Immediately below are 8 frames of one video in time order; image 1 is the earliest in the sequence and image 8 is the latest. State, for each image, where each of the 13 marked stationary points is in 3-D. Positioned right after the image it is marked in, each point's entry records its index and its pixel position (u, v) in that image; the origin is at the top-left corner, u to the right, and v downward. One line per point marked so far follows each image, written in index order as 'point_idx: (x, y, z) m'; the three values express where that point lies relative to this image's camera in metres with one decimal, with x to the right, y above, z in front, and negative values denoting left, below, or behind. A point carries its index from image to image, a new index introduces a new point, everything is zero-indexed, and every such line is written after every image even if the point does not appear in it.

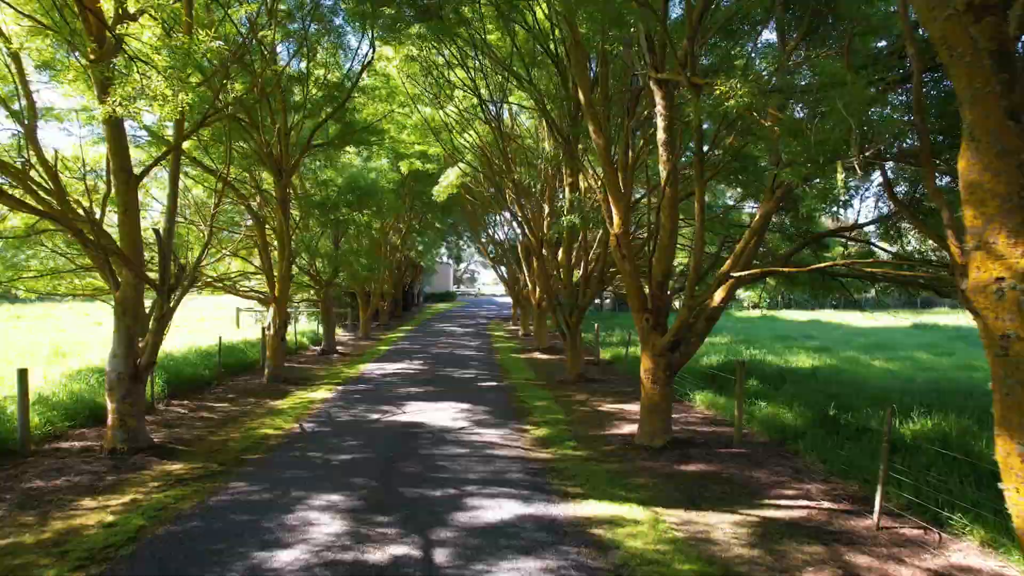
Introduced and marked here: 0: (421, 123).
0: (-2.1, +3.7, +13.6) m
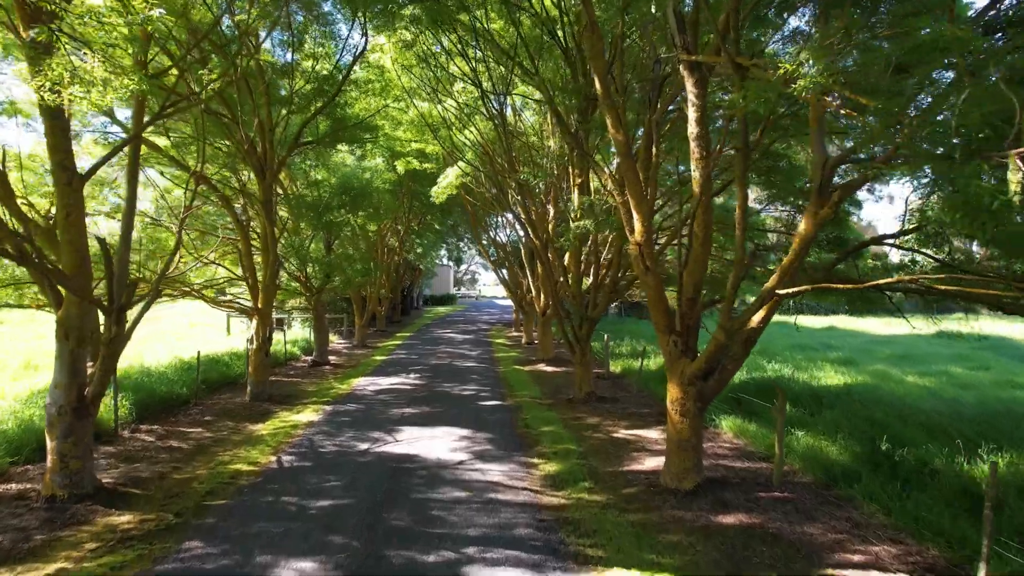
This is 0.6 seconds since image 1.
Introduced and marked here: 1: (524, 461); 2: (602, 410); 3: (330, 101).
0: (-2.0, +3.5, +12.8) m
1: (+0.1, -2.0, +6.9) m
2: (+1.4, -1.9, +9.6) m
3: (-3.3, +3.3, +10.9) m
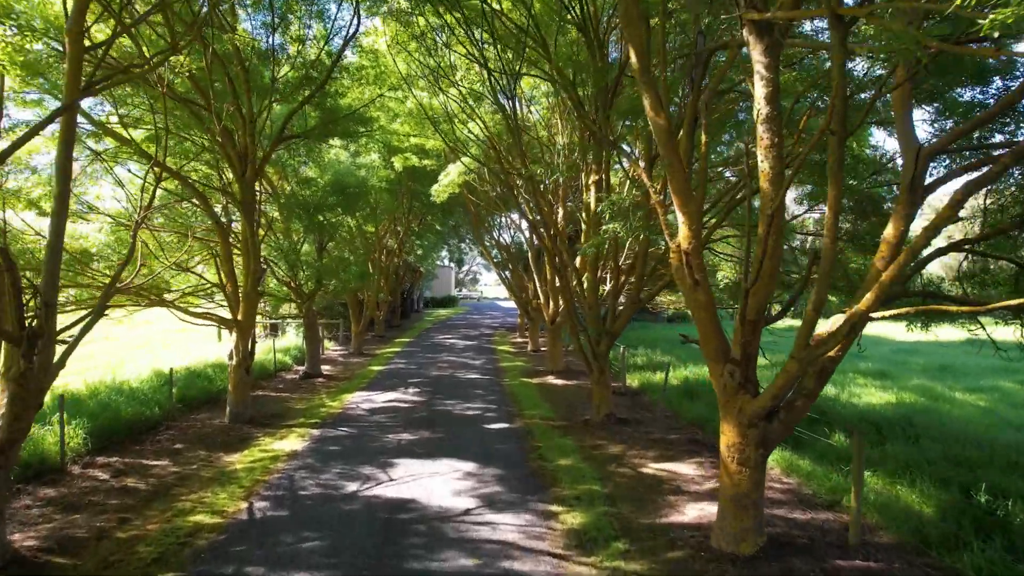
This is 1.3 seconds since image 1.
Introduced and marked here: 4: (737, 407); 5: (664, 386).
0: (-1.8, +3.4, +11.7) m
1: (+0.3, -2.1, +5.8) m
2: (+1.6, -2.1, +8.5) m
3: (-3.1, +3.2, +9.8) m
4: (+1.7, -0.9, +4.7) m
5: (+2.8, -1.8, +11.4) m
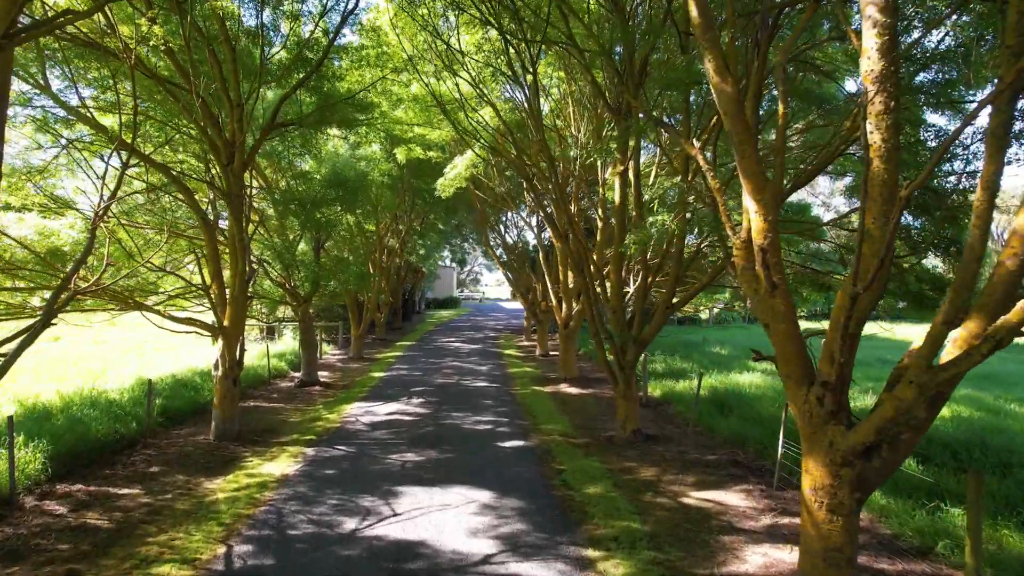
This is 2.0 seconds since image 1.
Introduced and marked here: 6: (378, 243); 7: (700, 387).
0: (-1.6, +3.4, +10.7) m
1: (+0.5, -2.1, +4.9) m
2: (+1.8, -2.1, +7.6) m
3: (-2.9, +3.1, +8.9) m
4: (+2.0, -1.0, +3.8) m
5: (+3.1, -1.9, +10.5) m
6: (-4.4, +1.5, +19.9) m
7: (+3.5, -1.9, +11.3) m
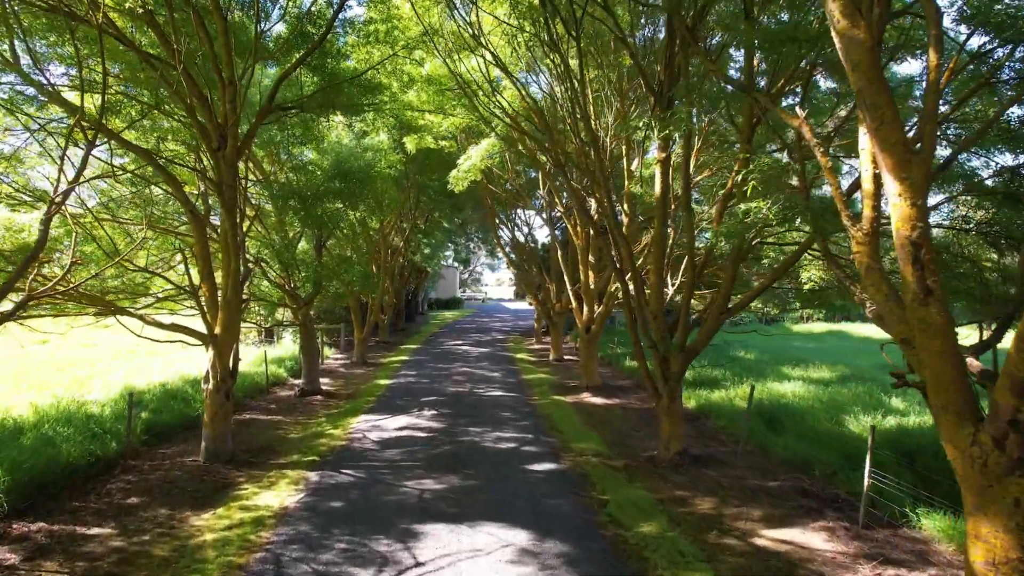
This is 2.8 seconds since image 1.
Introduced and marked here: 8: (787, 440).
0: (-1.3, +3.3, +9.8) m
1: (+0.9, -2.2, +3.9) m
2: (+2.2, -2.1, +6.6) m
3: (-2.6, +3.1, +7.9) m
4: (+2.3, -1.0, +2.8) m
5: (+3.4, -1.9, +9.5) m
6: (-4.0, +1.4, +18.9) m
7: (+3.8, -1.9, +10.3) m
8: (+3.6, -2.0, +7.9) m
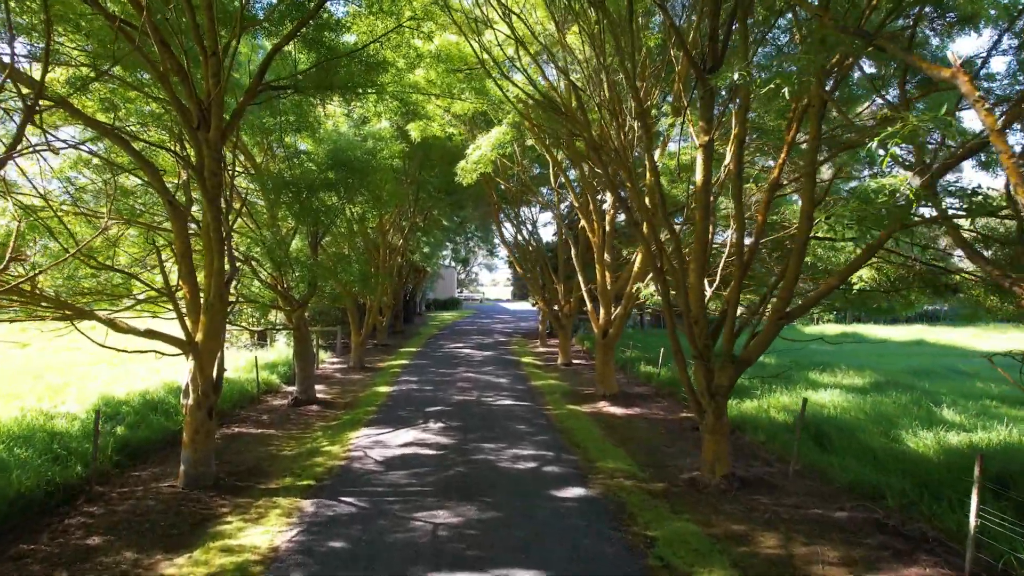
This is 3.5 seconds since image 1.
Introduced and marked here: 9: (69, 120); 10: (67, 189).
0: (-1.0, +3.3, +8.8) m
1: (+1.1, -2.2, +3.0) m
2: (+2.4, -2.2, +5.7) m
3: (-2.3, +3.1, +7.0) m
4: (+2.6, -1.0, +1.9) m
5: (+3.7, -1.9, +8.6) m
6: (-3.9, +1.4, +18.0) m
7: (+4.1, -1.9, +9.5) m
8: (+3.8, -2.0, +7.0) m
9: (-5.3, +2.0, +7.2) m
10: (-5.6, +1.3, +7.6) m
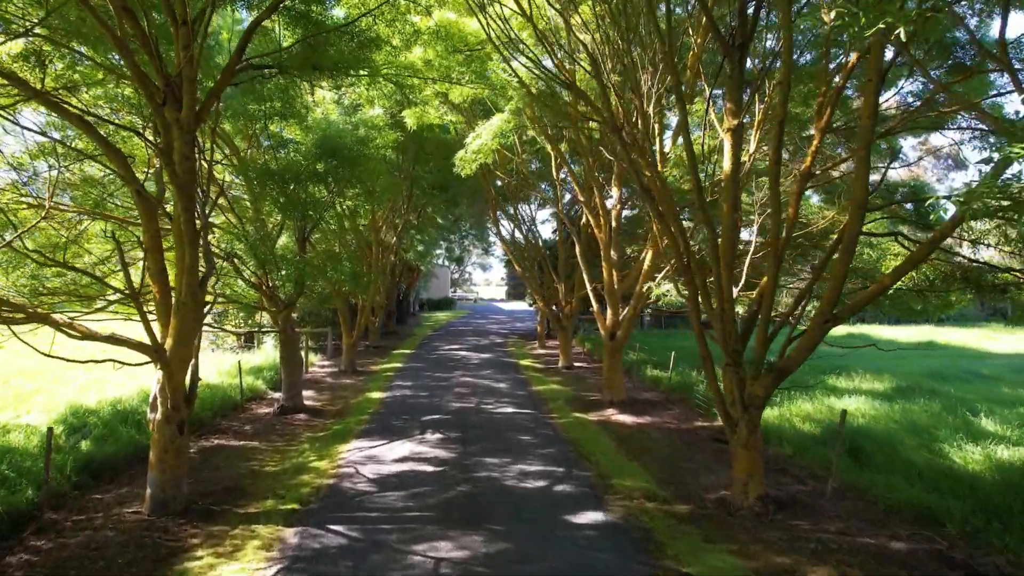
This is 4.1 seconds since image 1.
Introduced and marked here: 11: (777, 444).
0: (-1.0, +3.3, +8.1) m
1: (+1.3, -2.2, +2.3) m
2: (+2.5, -2.2, +5.0) m
3: (-2.2, +3.1, +6.3) m
4: (+2.8, -1.0, +1.2) m
5: (+3.7, -1.9, +8.0) m
6: (-3.9, +1.4, +17.2) m
7: (+4.1, -1.9, +8.8) m
8: (+3.9, -2.0, +6.4) m
9: (-5.2, +2.0, +6.4) m
10: (-5.5, +1.3, +6.8) m
11: (+3.4, -2.0, +7.9) m
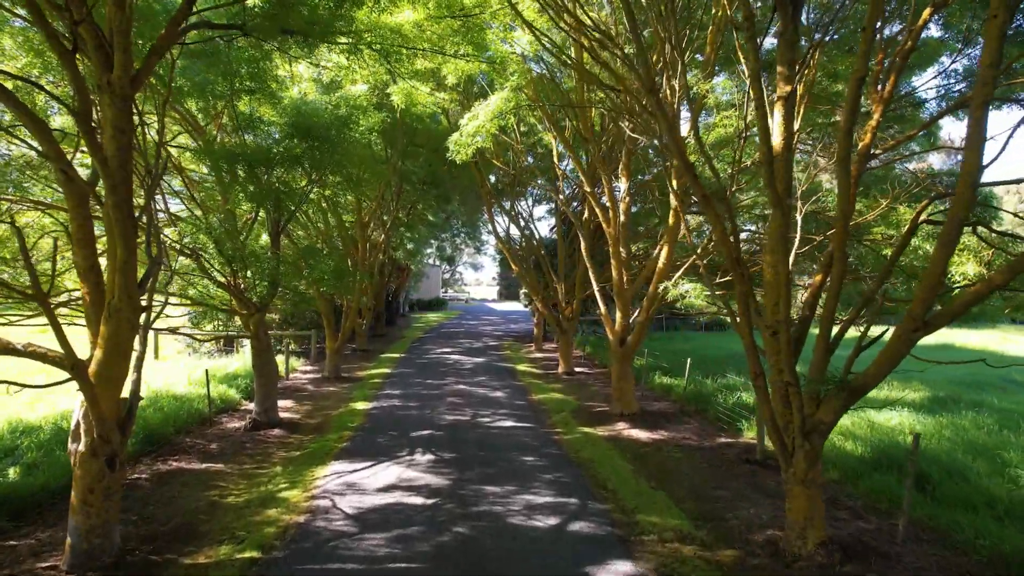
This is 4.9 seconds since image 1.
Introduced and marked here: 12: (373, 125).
0: (-0.9, +3.3, +7.0) m
1: (+1.4, -2.2, +1.2) m
2: (+2.6, -2.2, +4.0) m
3: (-2.2, +3.1, +5.1) m
4: (+2.9, -1.0, +0.2) m
5: (+3.8, -1.9, +6.9) m
6: (-4.0, +1.4, +16.0) m
7: (+4.1, -1.9, +7.8) m
8: (+4.0, -2.0, +5.3) m
9: (-5.1, +2.0, +5.3) m
10: (-5.4, +1.3, +5.7) m
11: (+3.5, -2.0, +6.8) m
12: (-2.4, +2.7, +10.3) m
